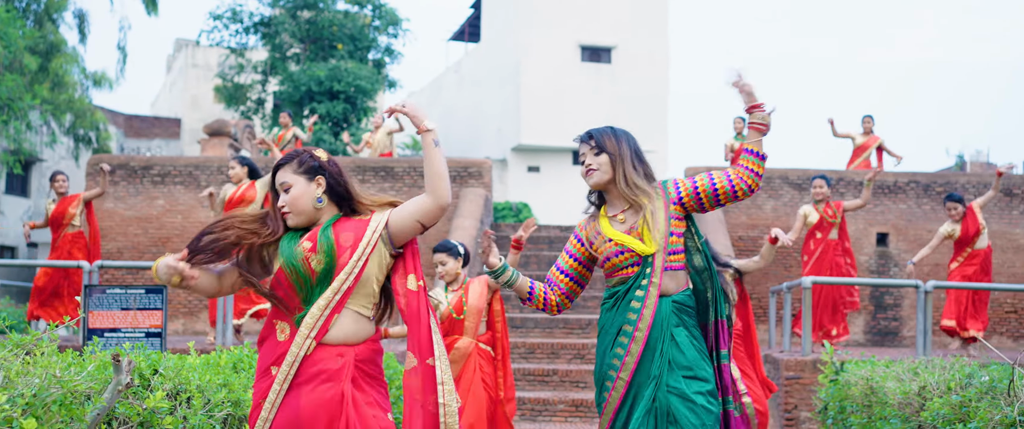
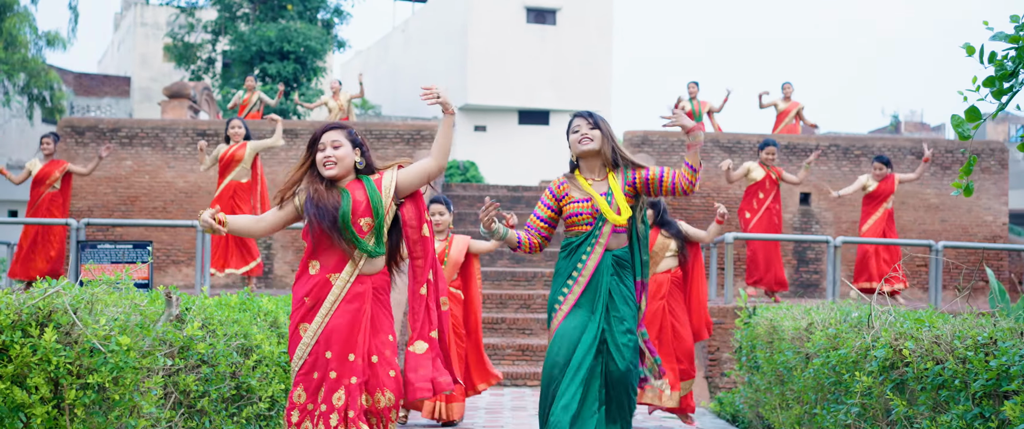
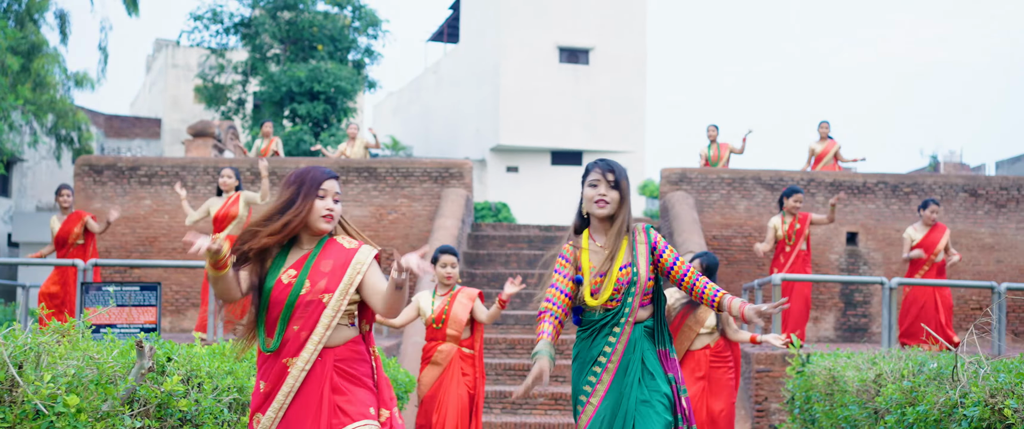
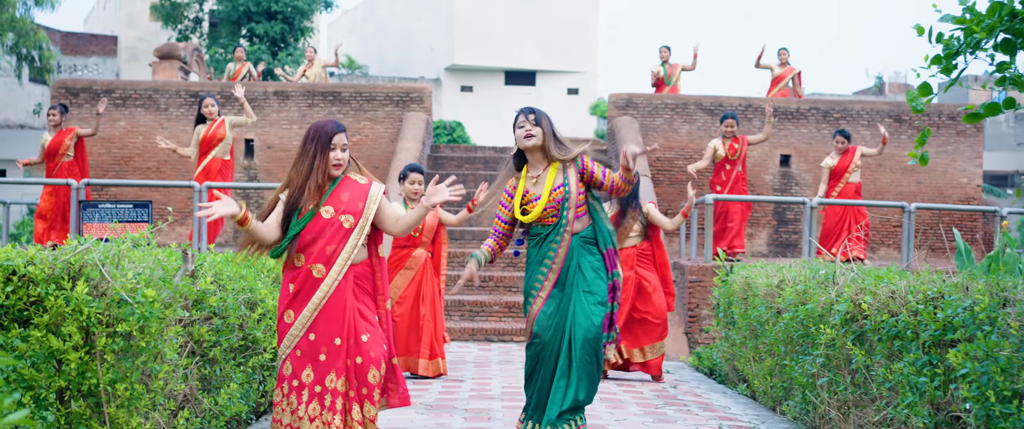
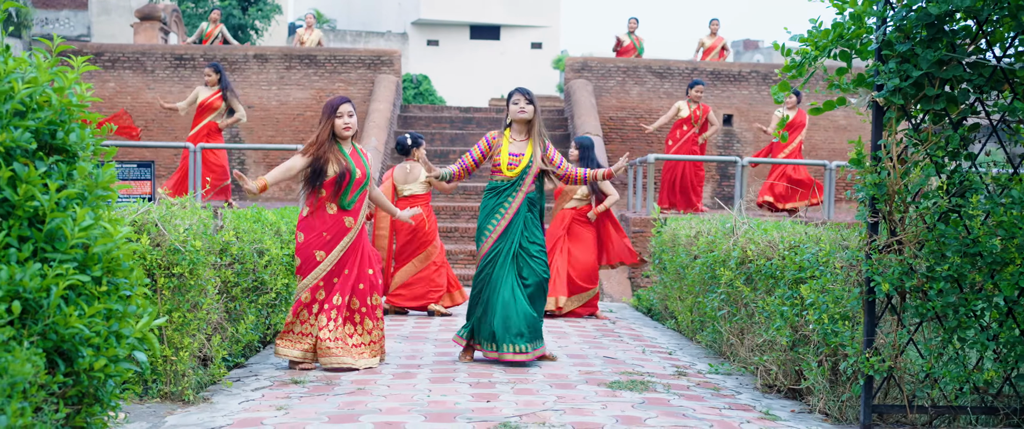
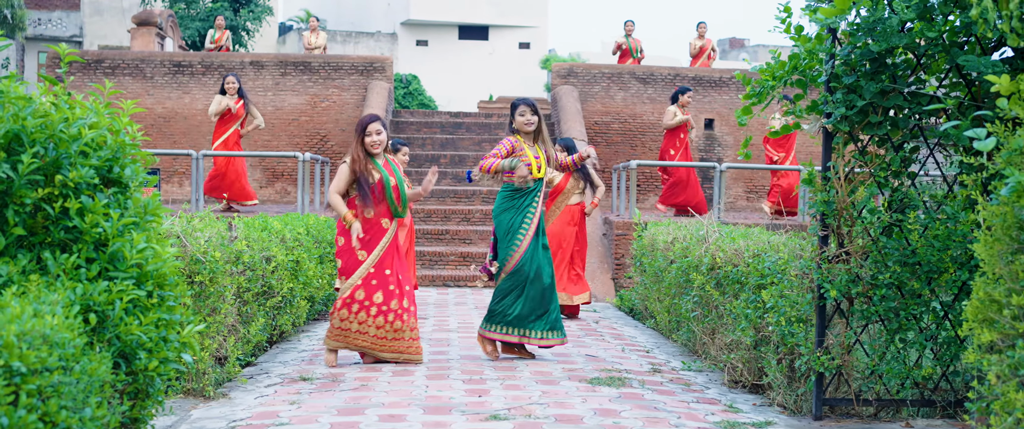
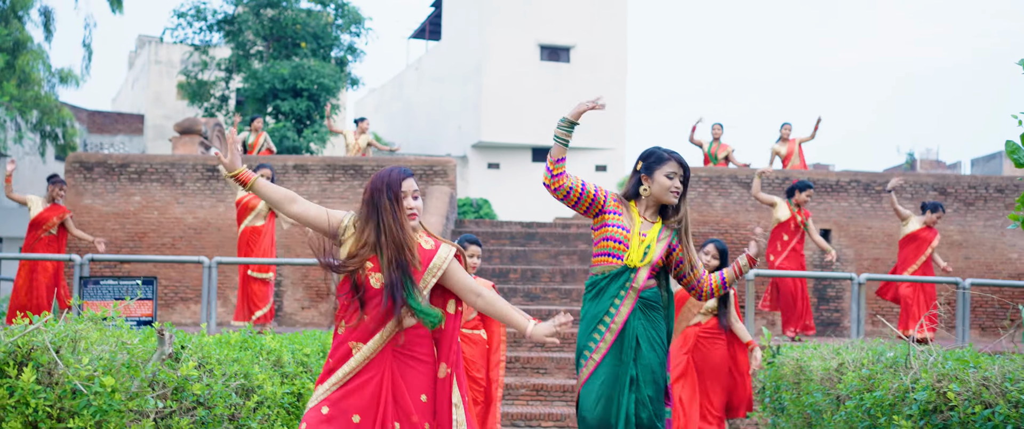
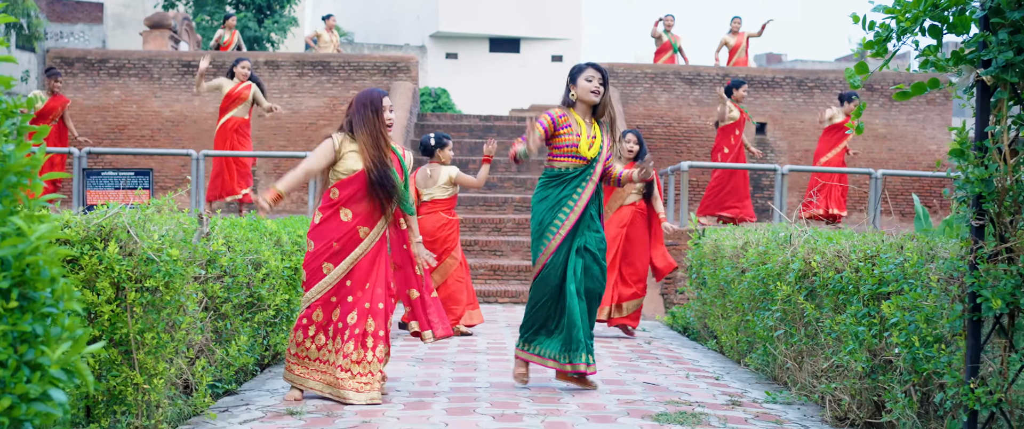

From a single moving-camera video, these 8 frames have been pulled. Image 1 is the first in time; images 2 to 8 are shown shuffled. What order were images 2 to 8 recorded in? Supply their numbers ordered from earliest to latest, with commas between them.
3, 7, 2, 4, 8, 5, 6
